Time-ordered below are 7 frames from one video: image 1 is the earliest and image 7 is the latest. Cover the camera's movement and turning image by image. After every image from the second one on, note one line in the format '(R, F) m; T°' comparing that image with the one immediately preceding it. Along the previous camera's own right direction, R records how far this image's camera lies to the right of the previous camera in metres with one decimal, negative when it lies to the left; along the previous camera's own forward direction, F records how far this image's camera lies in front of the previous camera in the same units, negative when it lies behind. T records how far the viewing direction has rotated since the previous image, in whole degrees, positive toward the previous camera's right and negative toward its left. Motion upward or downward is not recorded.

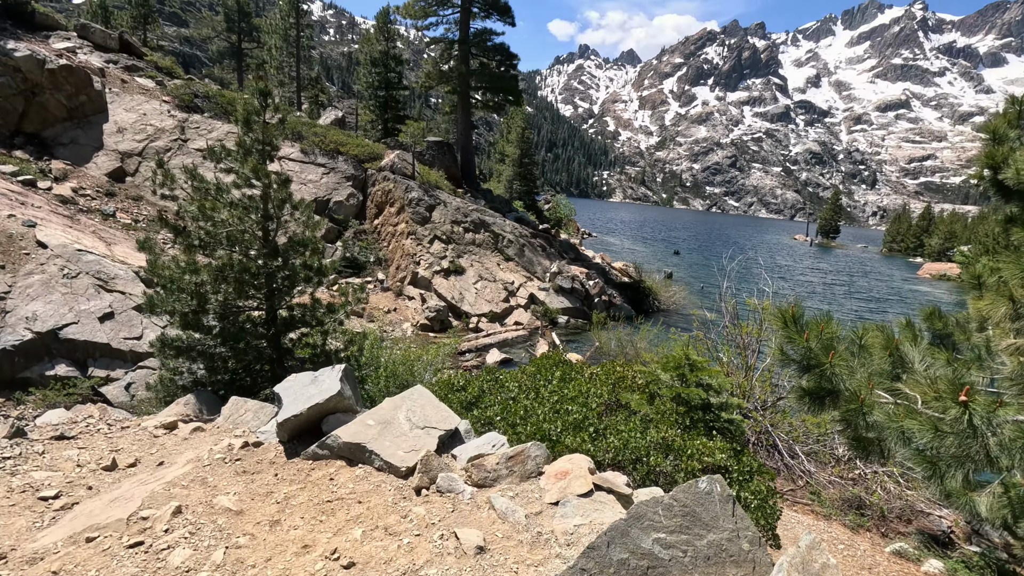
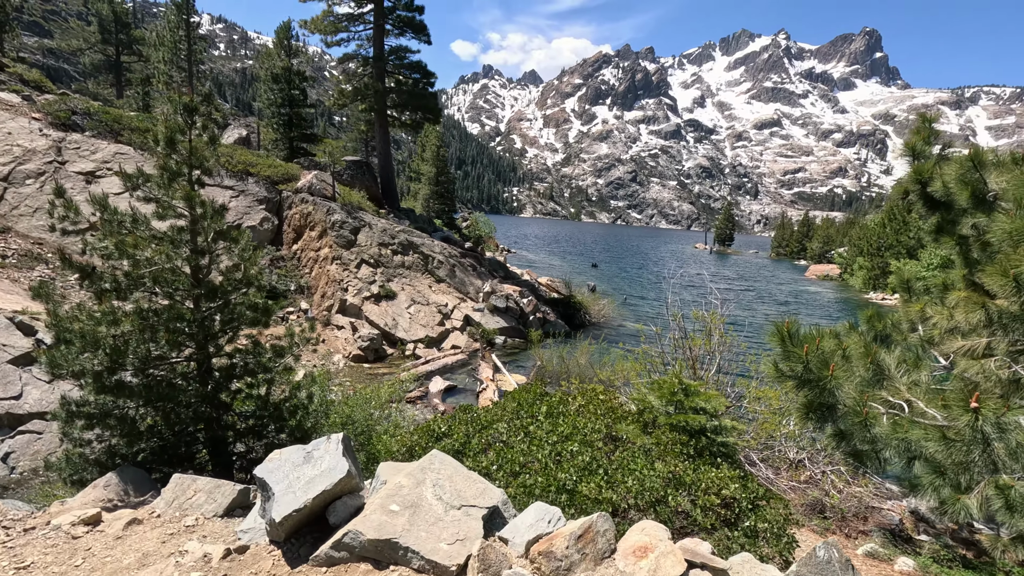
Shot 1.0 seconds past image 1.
(-0.6, +0.5) m; +9°
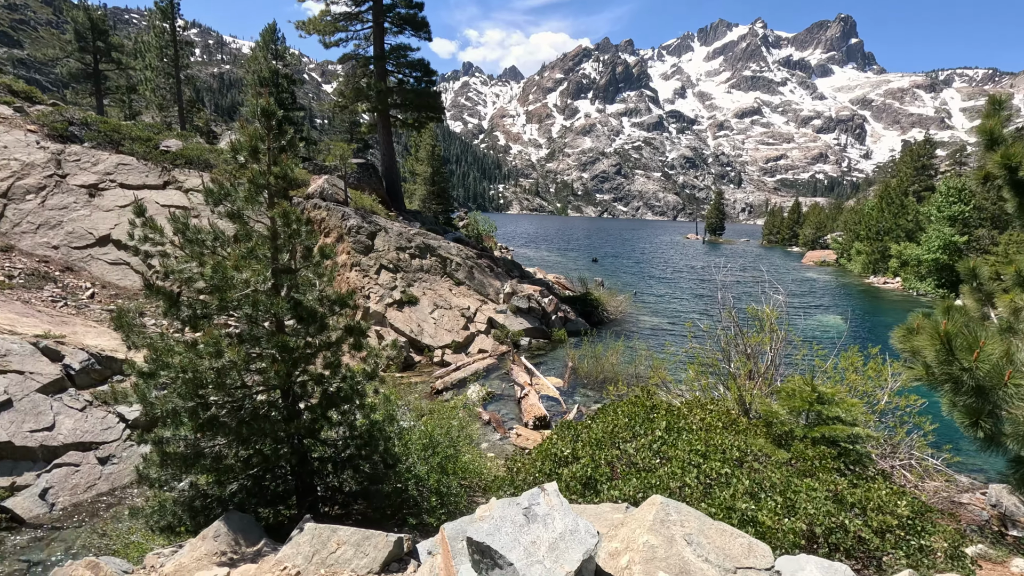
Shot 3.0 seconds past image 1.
(-1.2, +0.4) m; +1°
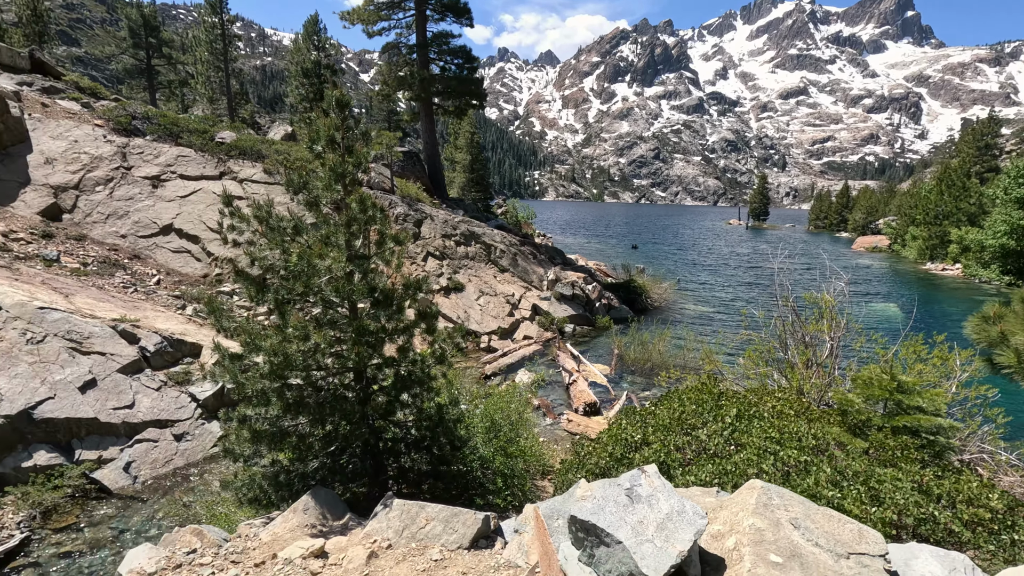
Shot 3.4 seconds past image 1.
(-0.3, -0.1) m; -4°
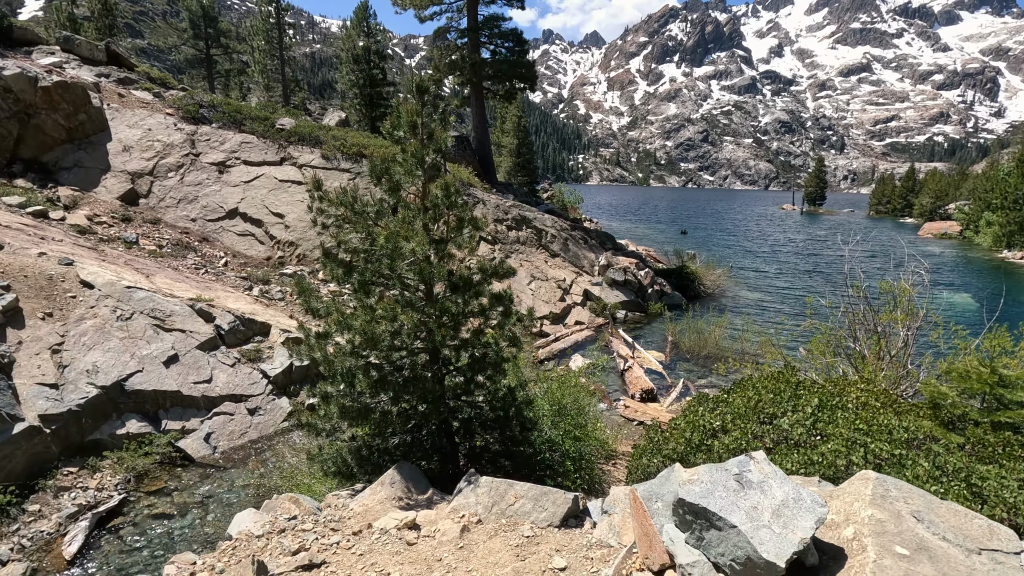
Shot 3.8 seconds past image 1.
(-0.3, 0.0) m; -4°
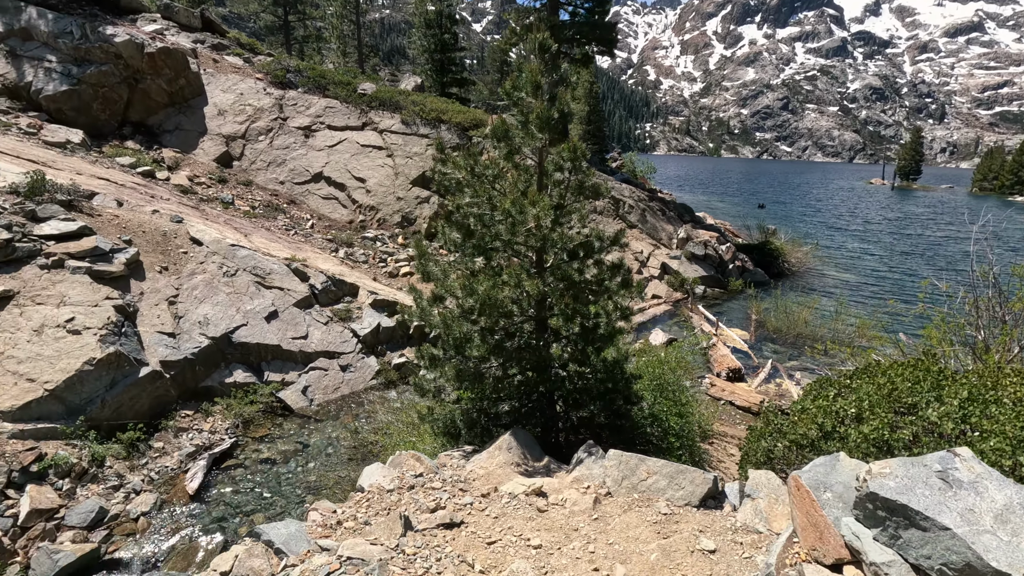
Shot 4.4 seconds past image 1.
(-0.6, +0.1) m; -6°
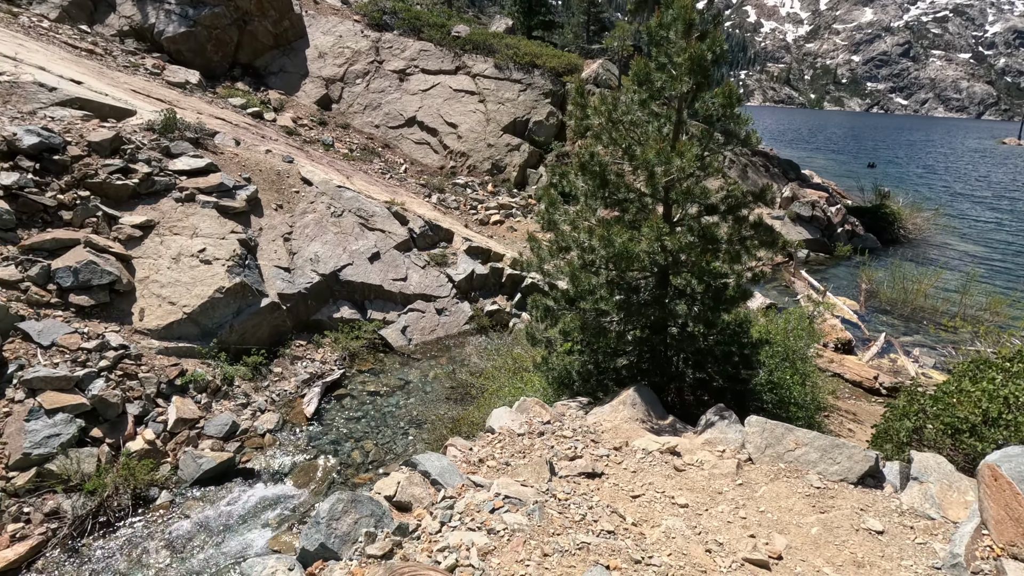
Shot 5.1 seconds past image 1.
(-0.5, +0.1) m; -7°
